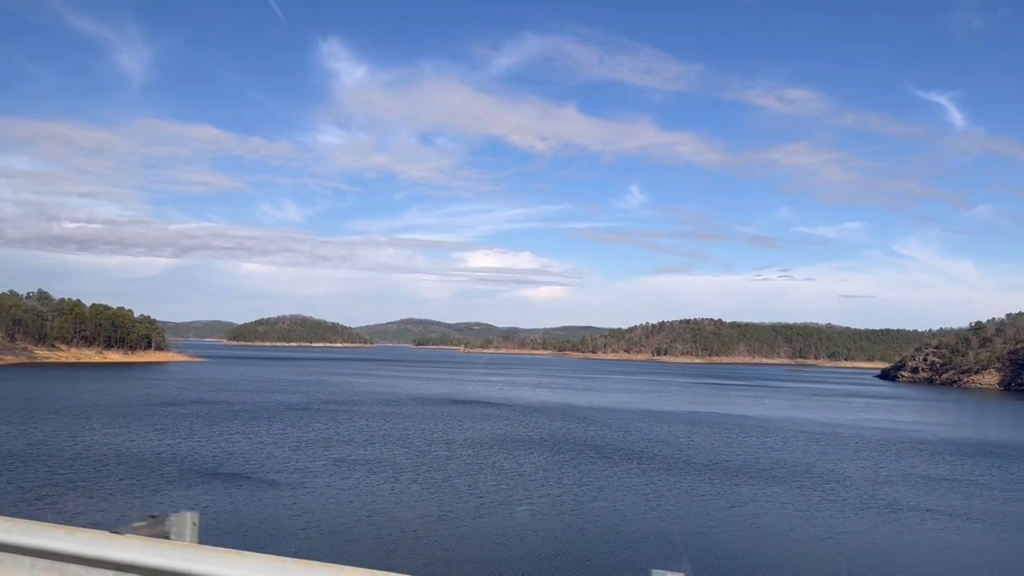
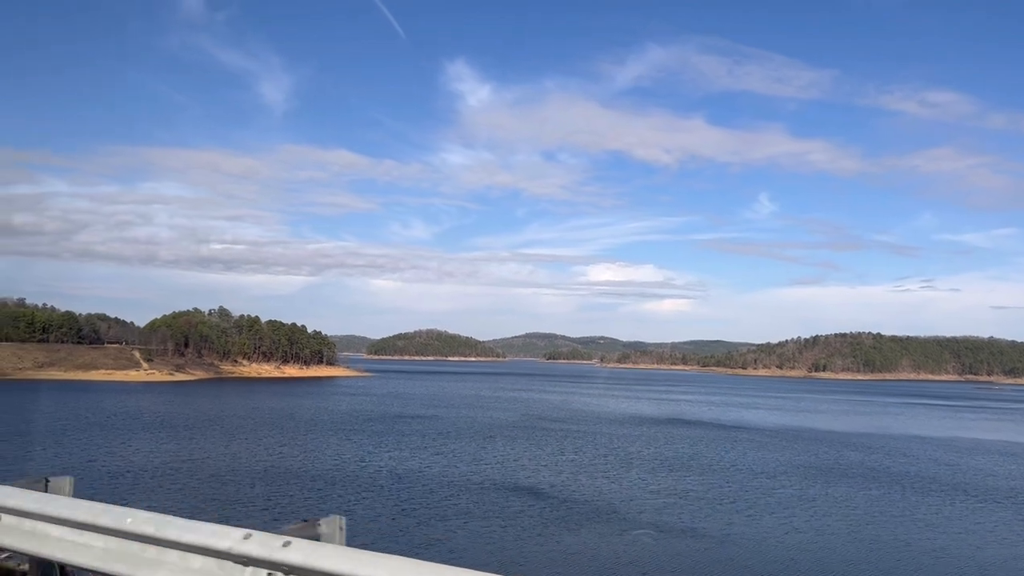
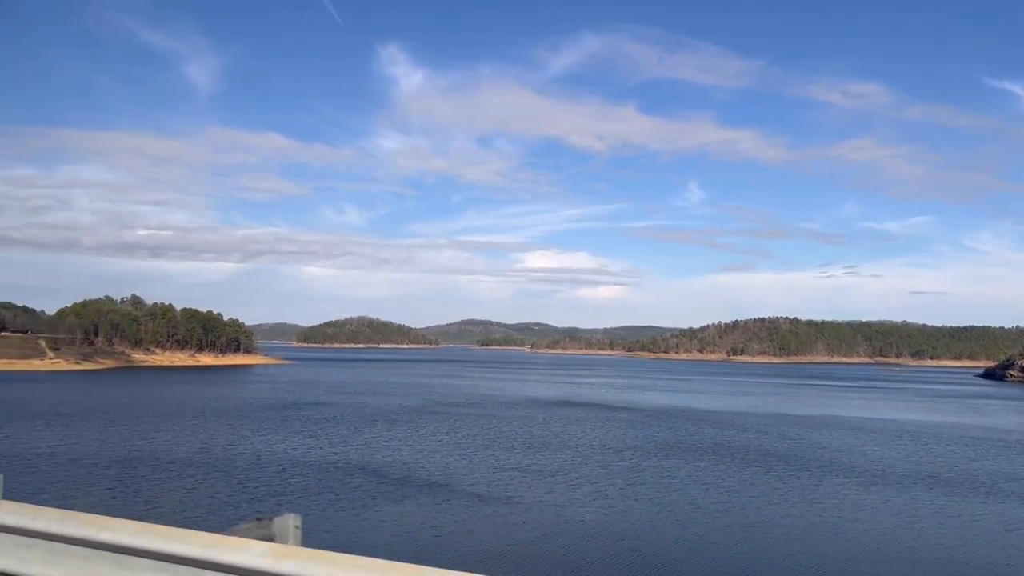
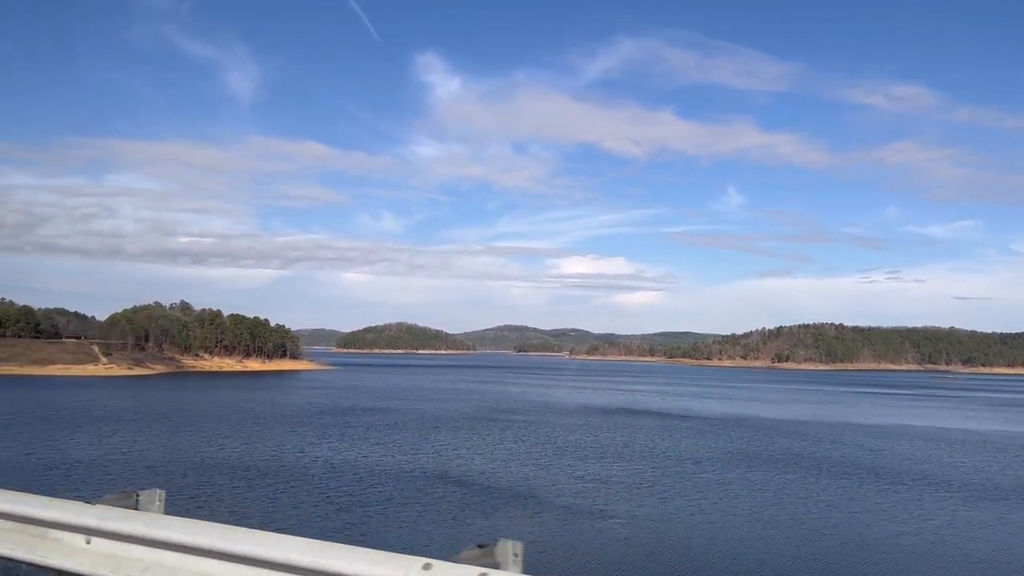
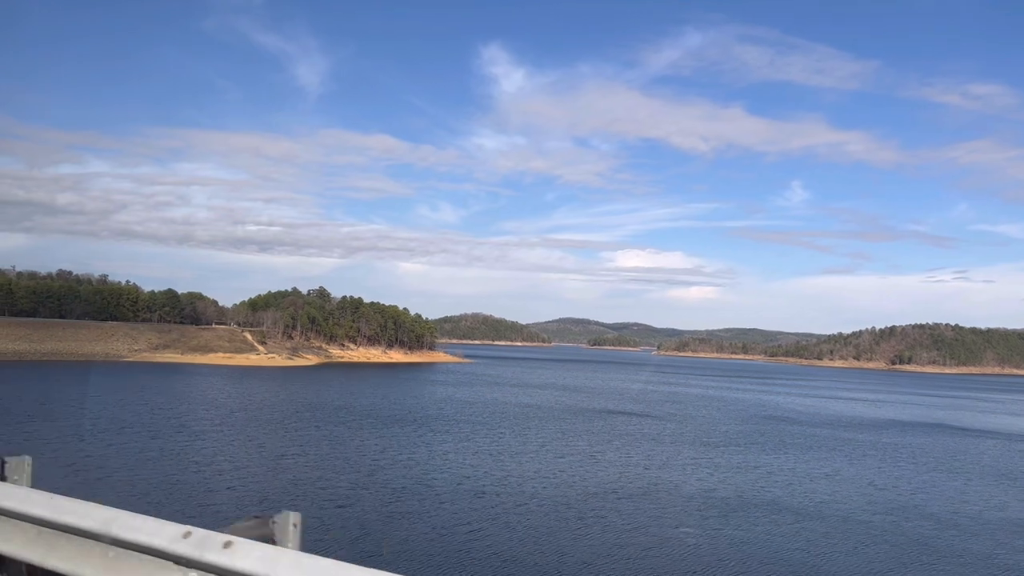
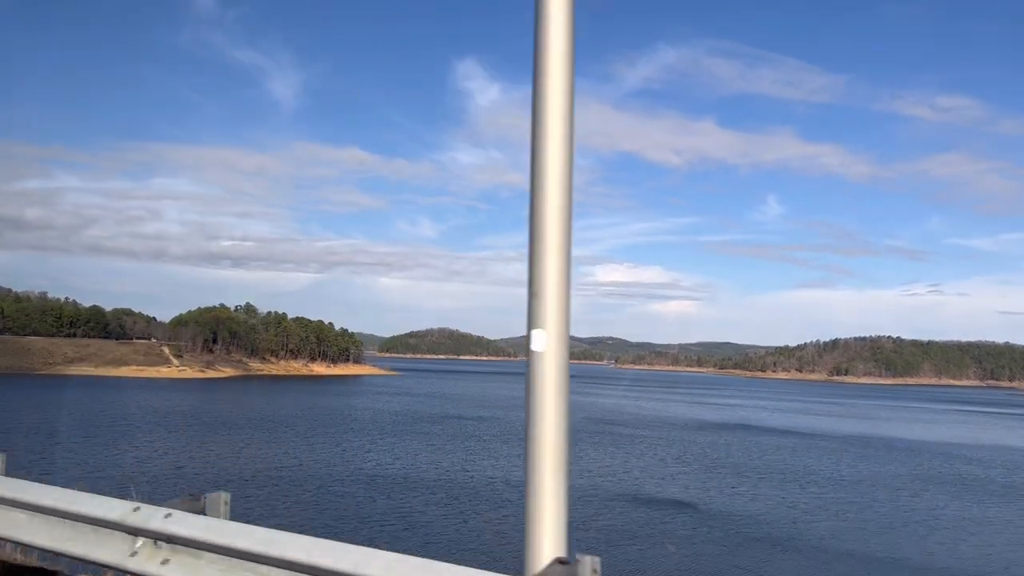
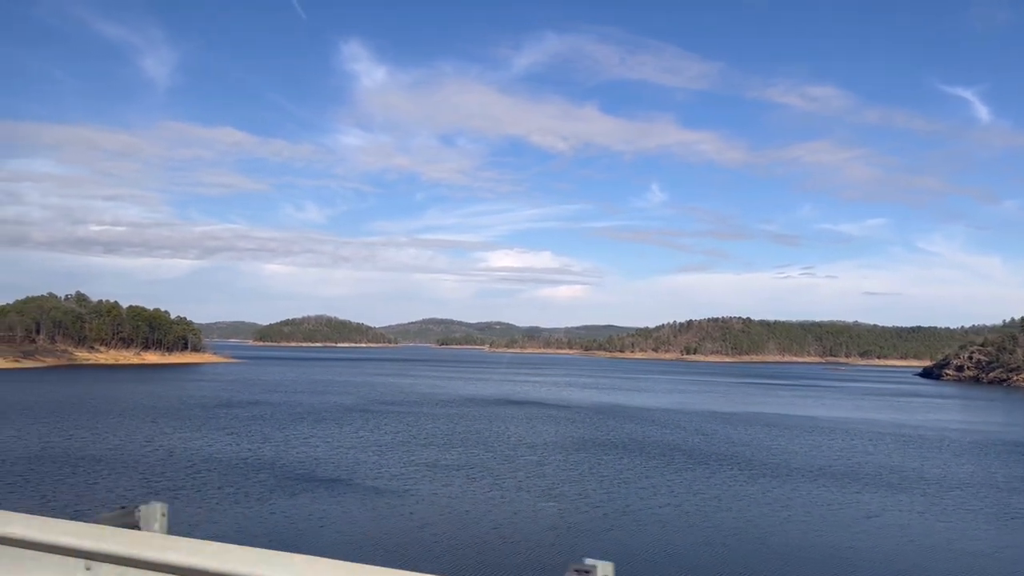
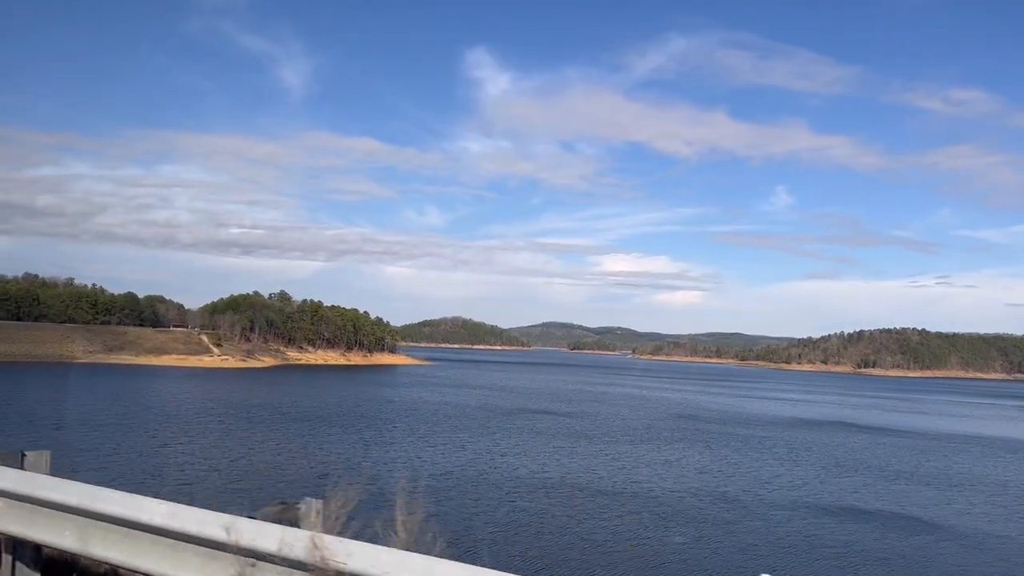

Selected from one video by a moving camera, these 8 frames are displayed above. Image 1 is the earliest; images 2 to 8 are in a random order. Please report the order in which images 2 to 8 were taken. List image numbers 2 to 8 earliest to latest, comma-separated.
7, 3, 4, 2, 6, 8, 5
